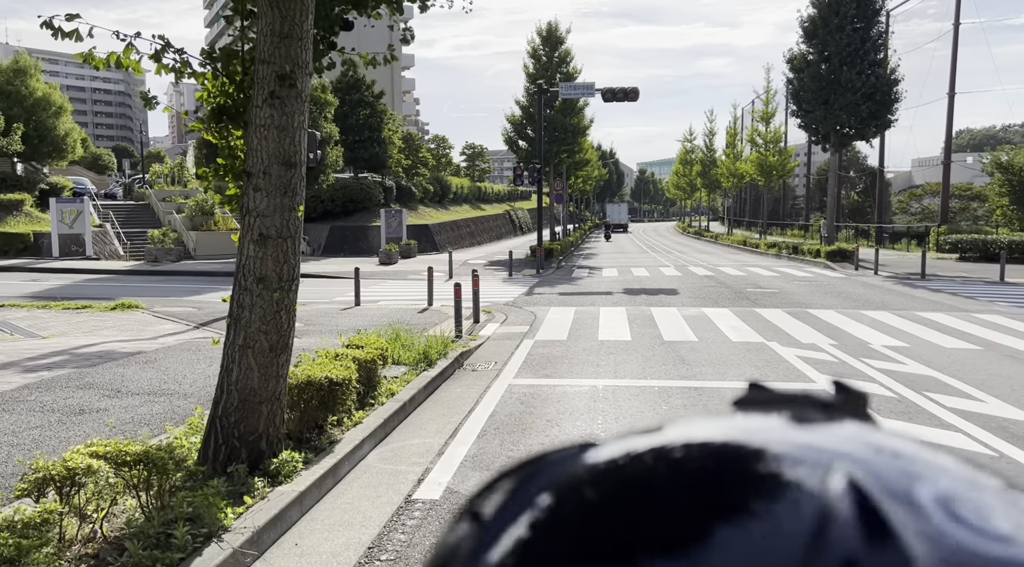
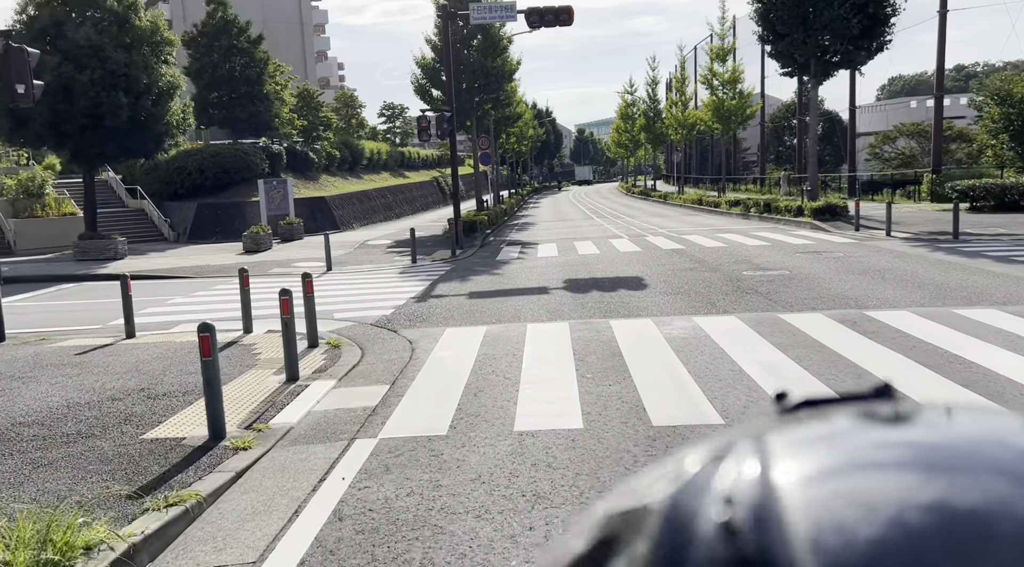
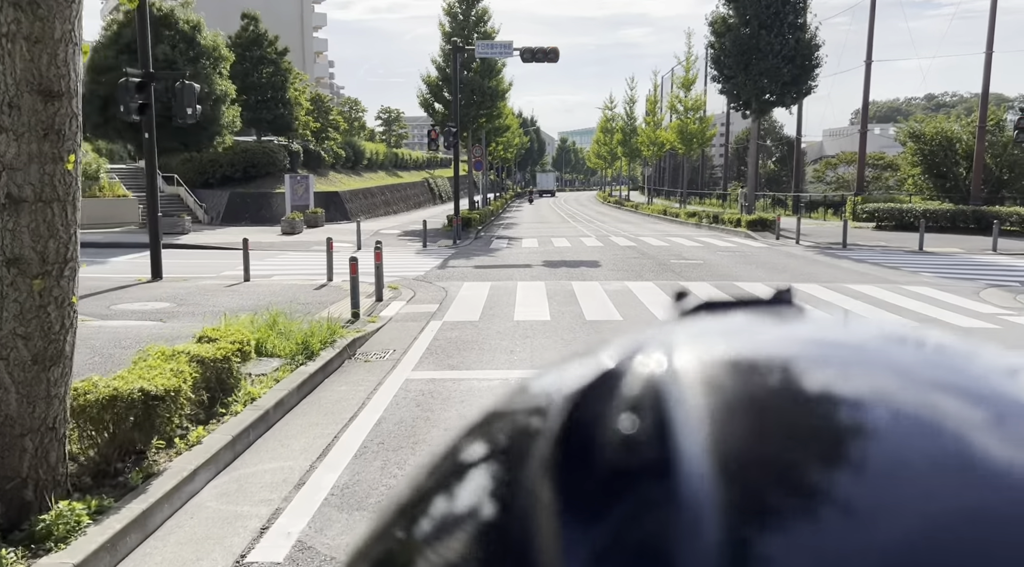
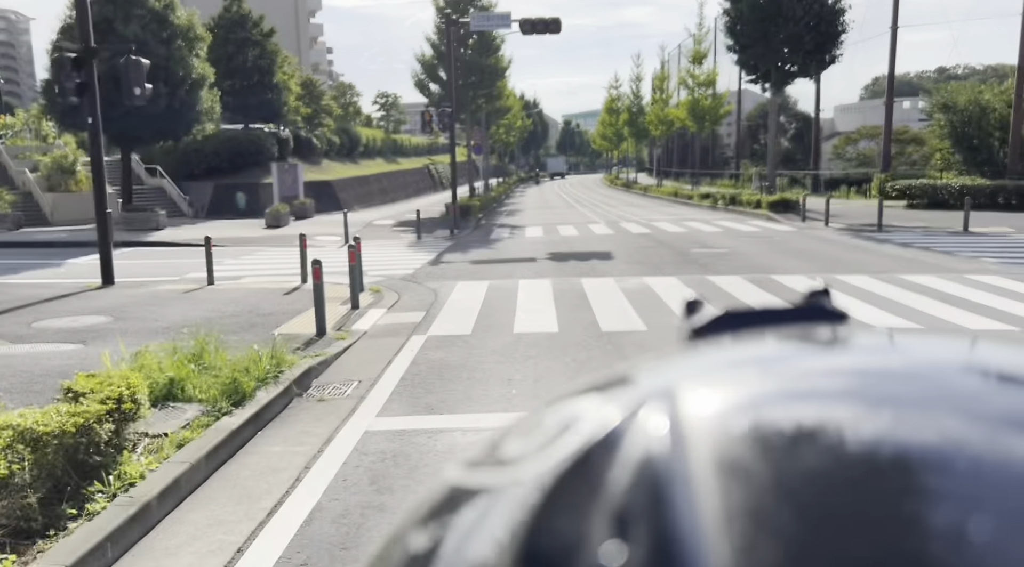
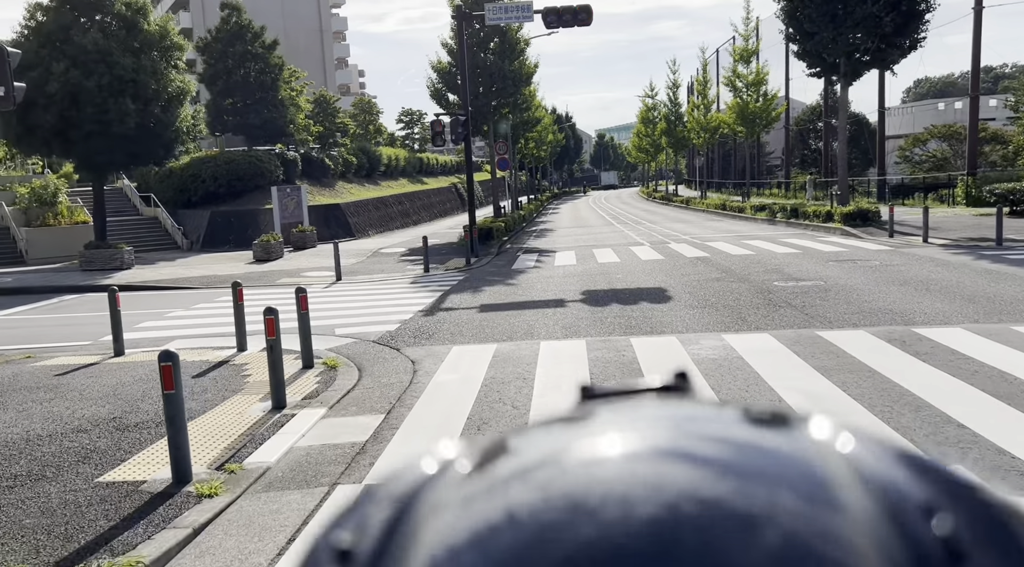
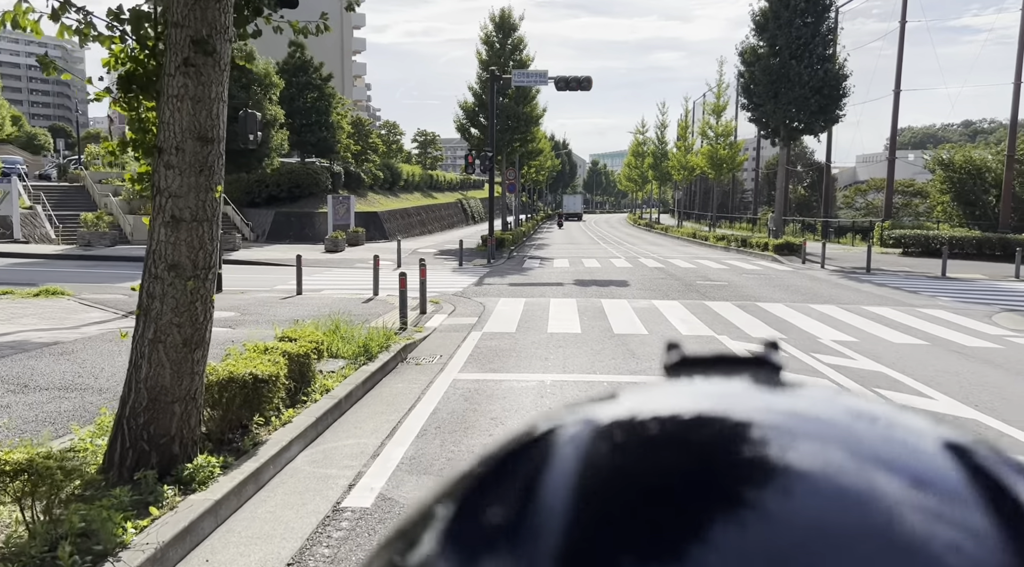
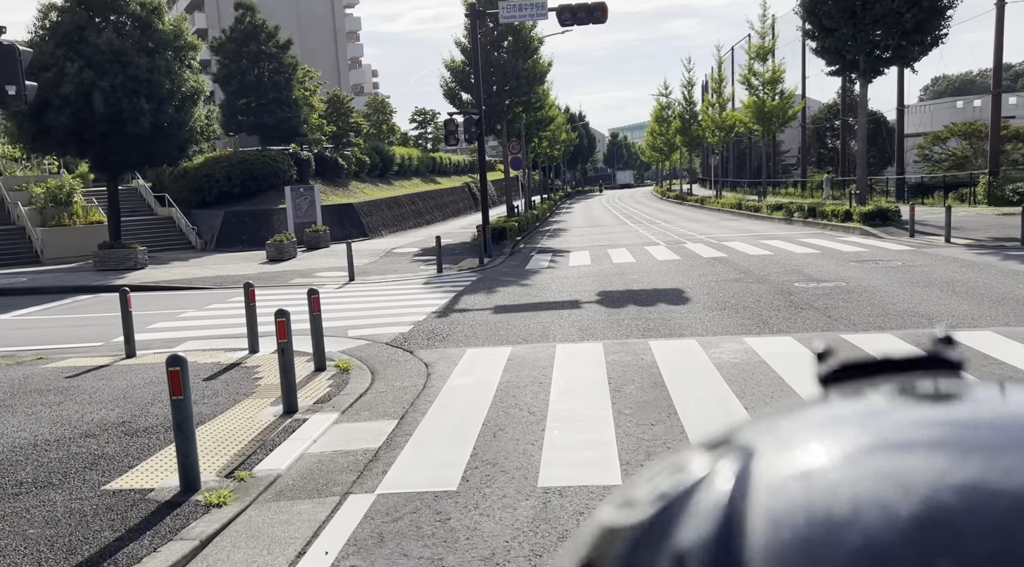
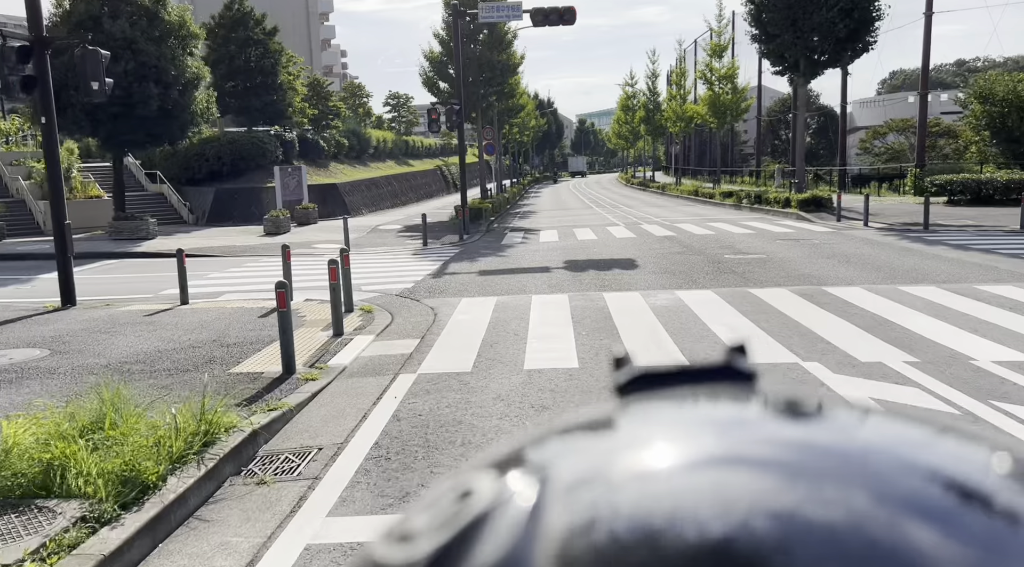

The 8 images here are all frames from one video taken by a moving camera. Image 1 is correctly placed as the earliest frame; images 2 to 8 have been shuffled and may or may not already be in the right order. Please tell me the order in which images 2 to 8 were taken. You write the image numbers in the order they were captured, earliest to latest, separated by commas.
6, 3, 4, 8, 2, 5, 7
